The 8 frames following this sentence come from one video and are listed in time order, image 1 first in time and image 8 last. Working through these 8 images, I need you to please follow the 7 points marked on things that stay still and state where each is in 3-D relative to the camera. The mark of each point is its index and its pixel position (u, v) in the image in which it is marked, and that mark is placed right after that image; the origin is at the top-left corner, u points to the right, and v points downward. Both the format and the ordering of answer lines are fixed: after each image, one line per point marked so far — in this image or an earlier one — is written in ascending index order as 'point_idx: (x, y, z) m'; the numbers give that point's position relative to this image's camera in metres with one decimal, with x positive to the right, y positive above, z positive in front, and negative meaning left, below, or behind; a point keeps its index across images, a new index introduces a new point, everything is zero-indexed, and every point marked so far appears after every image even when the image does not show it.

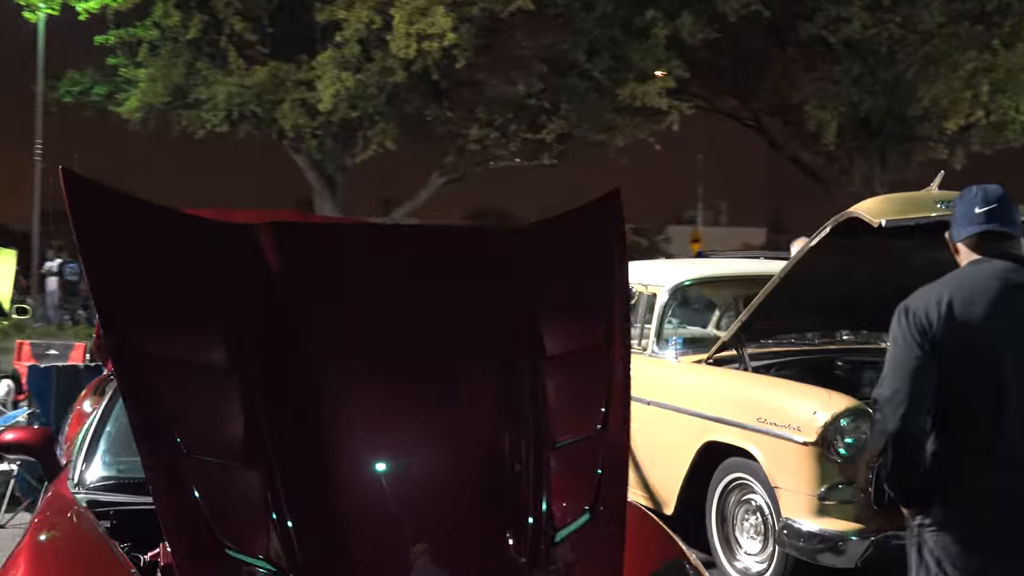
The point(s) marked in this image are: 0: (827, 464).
0: (+1.3, -0.7, +4.1) m
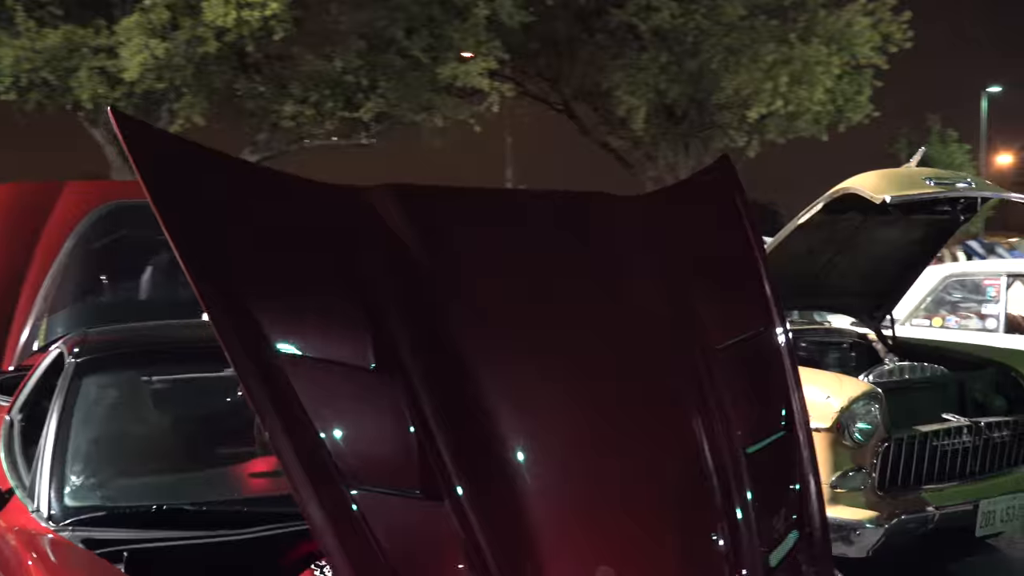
0: (+1.3, -0.6, +4.0) m
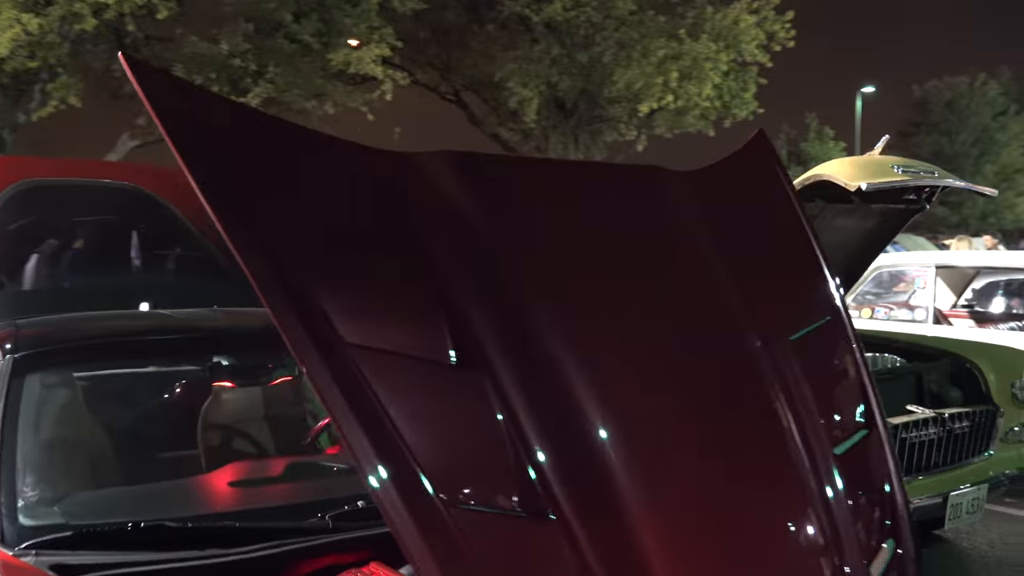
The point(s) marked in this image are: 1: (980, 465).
0: (+1.1, -0.6, +3.9) m
1: (+2.0, -0.7, +4.5) m
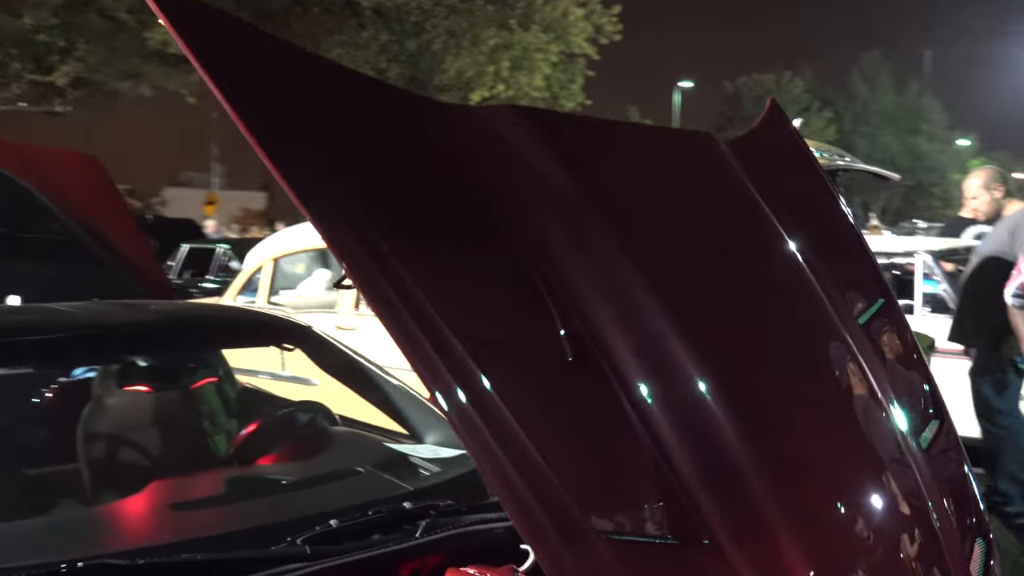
0: (+0.9, -0.5, +3.7) m
1: (+1.6, -0.6, +4.5) m
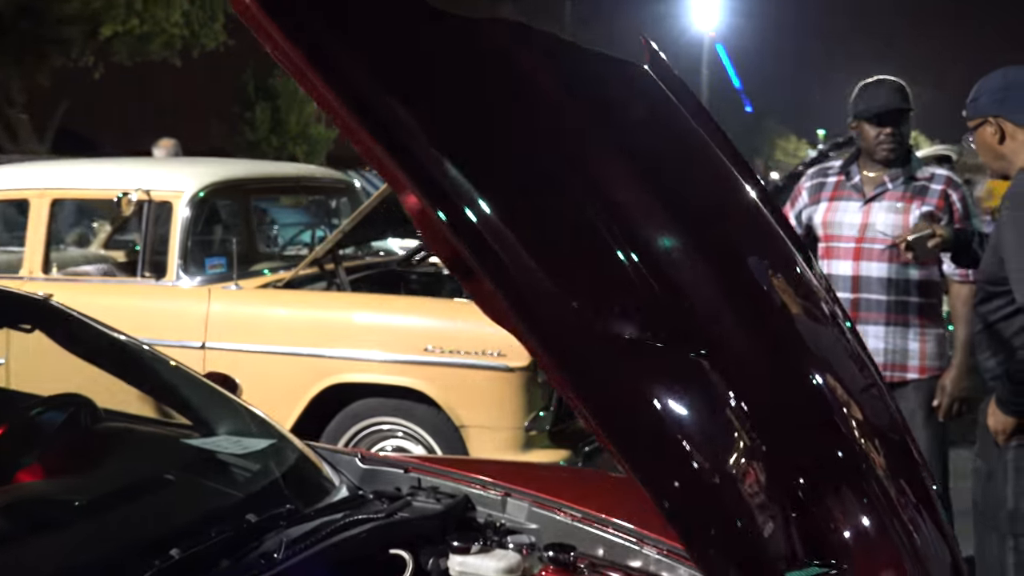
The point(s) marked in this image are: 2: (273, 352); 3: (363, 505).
0: (+0.1, -0.3, +3.6) m
1: (+0.6, -0.4, +4.6) m
2: (-0.9, -0.2, +3.8) m
3: (-0.3, -0.4, +2.1) m
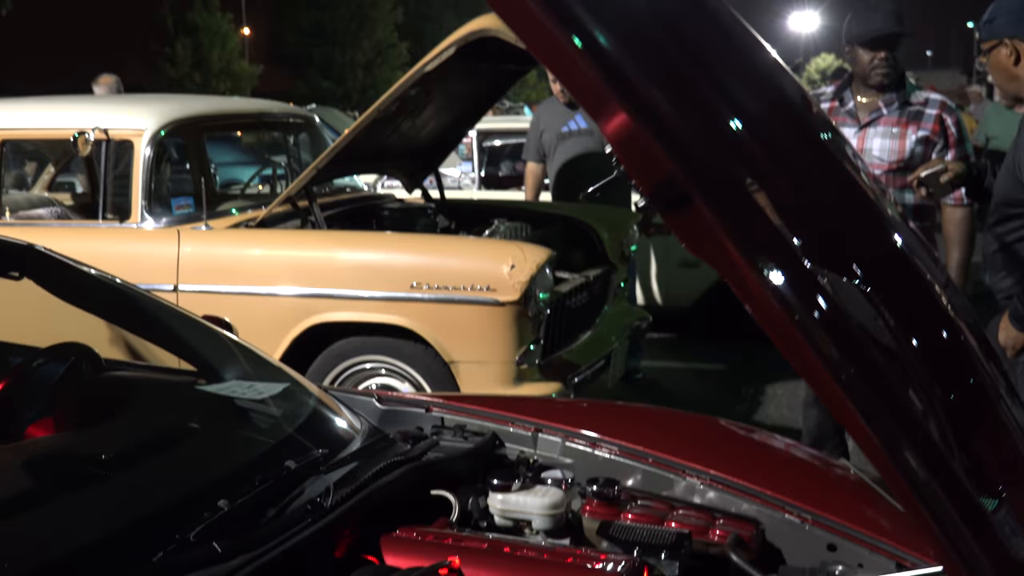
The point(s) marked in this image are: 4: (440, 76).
0: (0.0, -0.1, +3.6) m
1: (+0.5, -0.1, +4.6) m
2: (-0.9, 0.0, +3.7) m
3: (-0.2, -0.3, +2.1) m
4: (-0.3, +0.8, +4.1) m
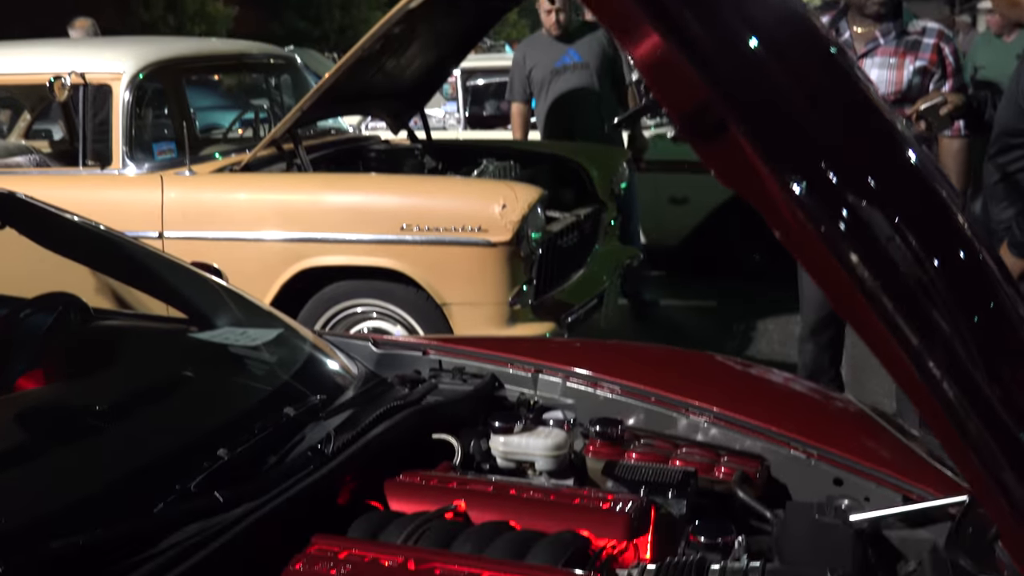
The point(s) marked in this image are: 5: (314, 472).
0: (0.0, +0.1, +3.5) m
1: (+0.4, +0.2, +4.5) m
2: (-0.9, +0.2, +3.7) m
3: (-0.2, -0.2, +2.0) m
4: (-0.3, +1.0, +4.0) m
5: (-0.3, -0.3, +1.6) m
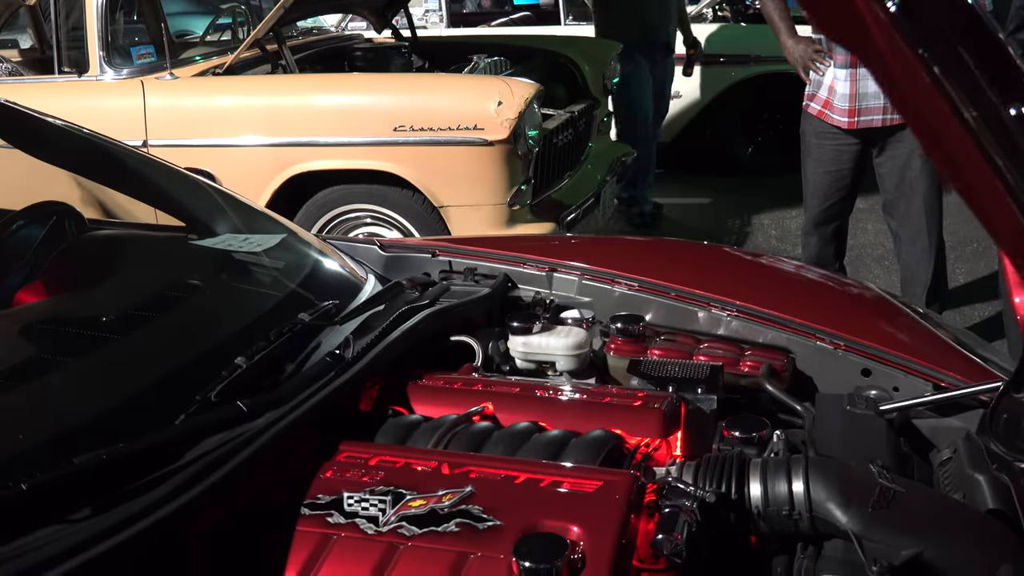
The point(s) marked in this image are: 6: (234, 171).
0: (0.0, +0.4, +3.4) m
1: (+0.4, +0.6, +4.4) m
2: (-1.0, +0.5, +3.6) m
3: (-0.2, 0.0, +2.0) m
4: (-0.4, +1.4, +3.8) m
5: (-0.3, -0.1, +1.6) m
6: (-0.9, +0.4, +3.6) m
